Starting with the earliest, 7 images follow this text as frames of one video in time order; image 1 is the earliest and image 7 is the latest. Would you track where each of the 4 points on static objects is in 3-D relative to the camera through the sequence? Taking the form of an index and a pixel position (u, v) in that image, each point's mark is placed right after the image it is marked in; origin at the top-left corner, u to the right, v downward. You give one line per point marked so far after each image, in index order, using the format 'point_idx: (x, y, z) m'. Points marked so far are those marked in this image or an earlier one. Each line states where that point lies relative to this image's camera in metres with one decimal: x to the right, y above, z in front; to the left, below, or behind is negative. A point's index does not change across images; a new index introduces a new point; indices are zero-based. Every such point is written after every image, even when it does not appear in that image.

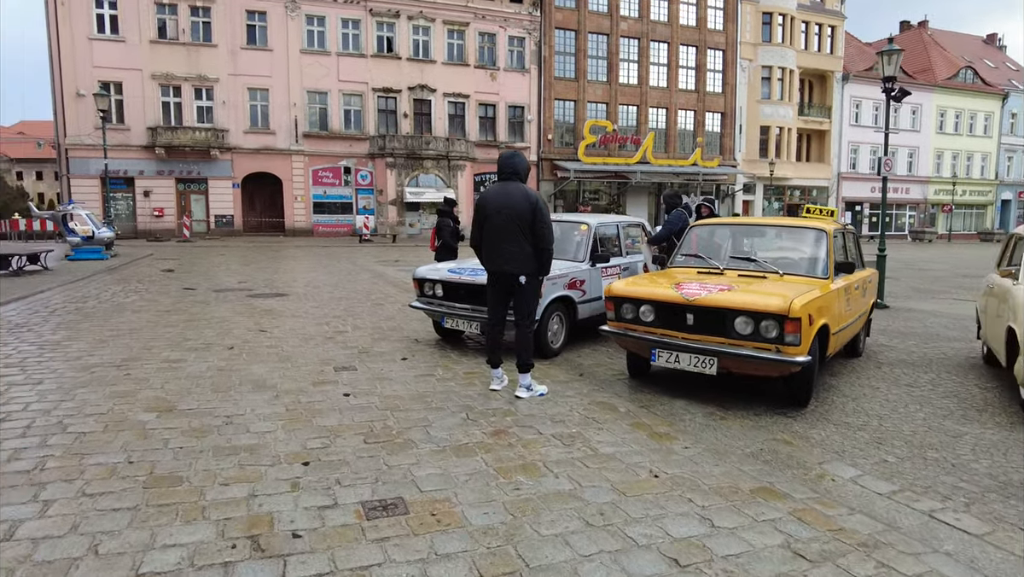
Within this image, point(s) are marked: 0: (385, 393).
0: (-1.1, -0.9, +5.7) m
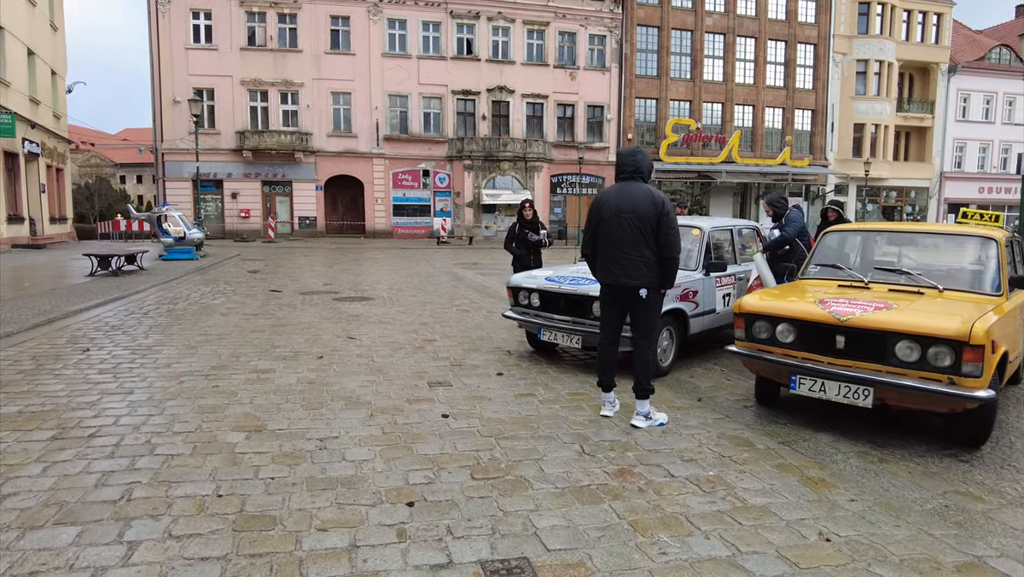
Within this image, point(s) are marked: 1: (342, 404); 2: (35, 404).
0: (-0.2, -1.0, +5.2) m
1: (-1.4, -1.0, +5.4) m
2: (-3.8, -0.9, +5.1) m
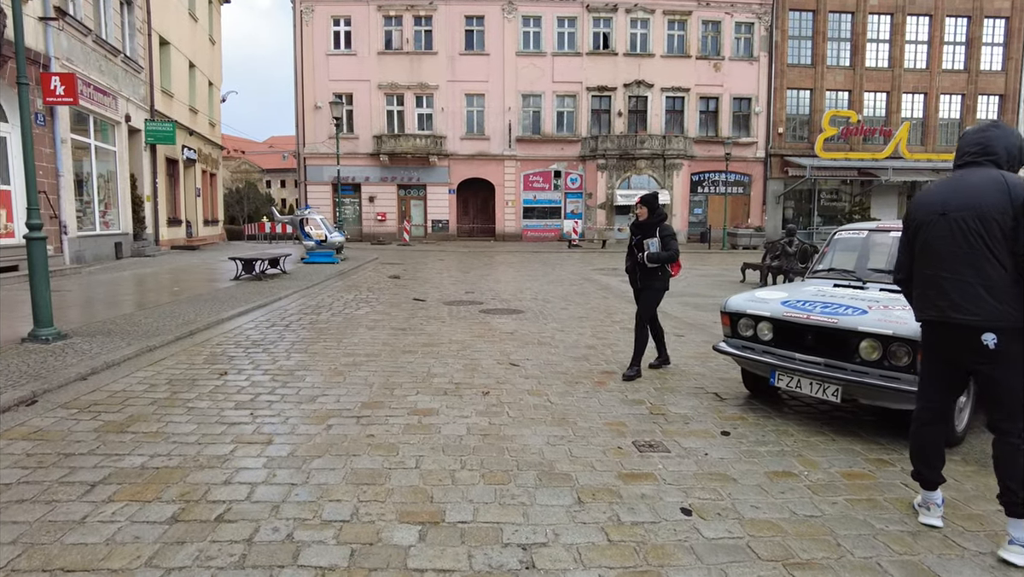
0: (+1.3, -1.3, +3.6) m
1: (+0.1, -1.1, +3.9) m
2: (-2.2, -1.0, +4.1) m
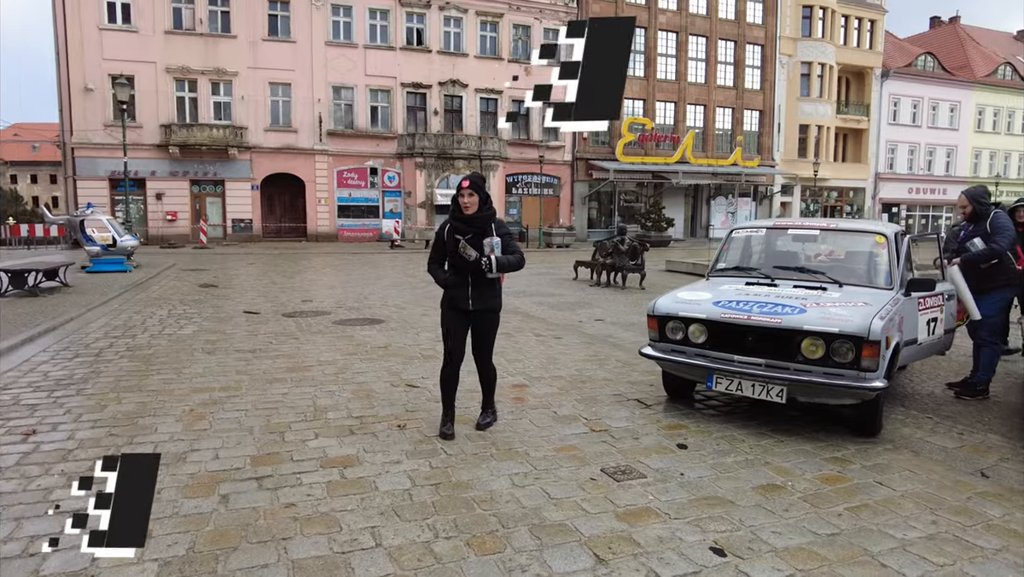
0: (+1.3, -1.3, +3.2) m
1: (+0.1, -1.2, +3.2) m
2: (-2.2, -1.2, +2.7) m
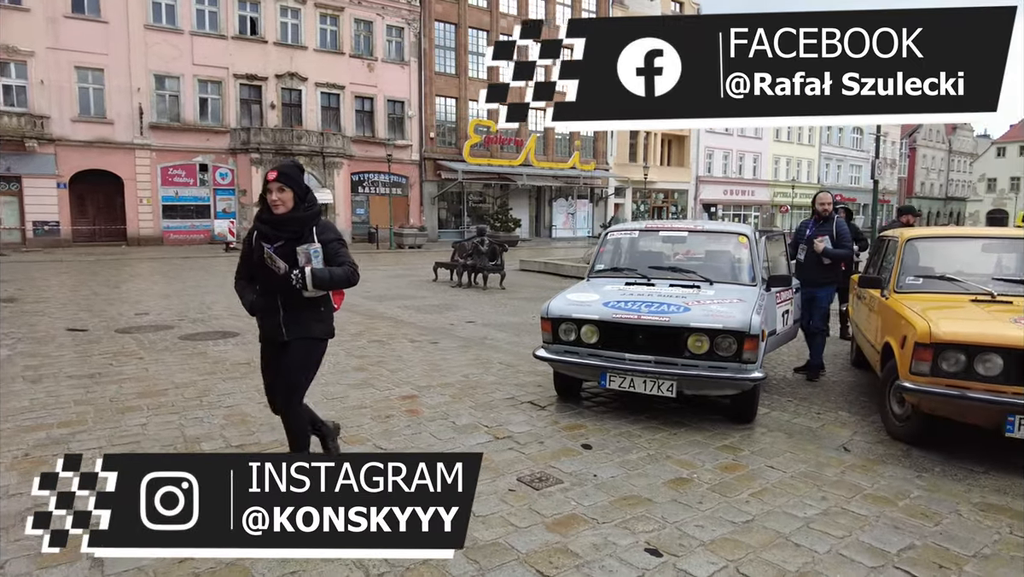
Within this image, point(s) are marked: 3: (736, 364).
0: (+1.0, -1.3, +3.3) m
1: (-0.2, -1.3, +3.0) m
2: (-2.3, -1.3, +2.0) m
3: (+1.8, -0.6, +5.1) m
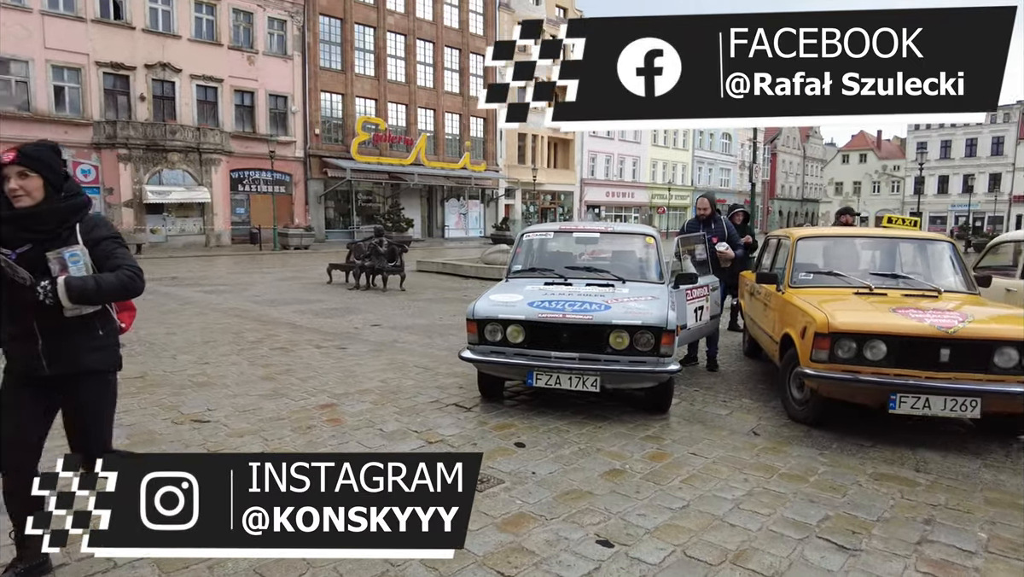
0: (+0.8, -1.3, +3.4) m
1: (-0.4, -1.3, +3.0) m
2: (-2.3, -1.4, +1.6) m
3: (+1.2, -0.6, +5.4) m
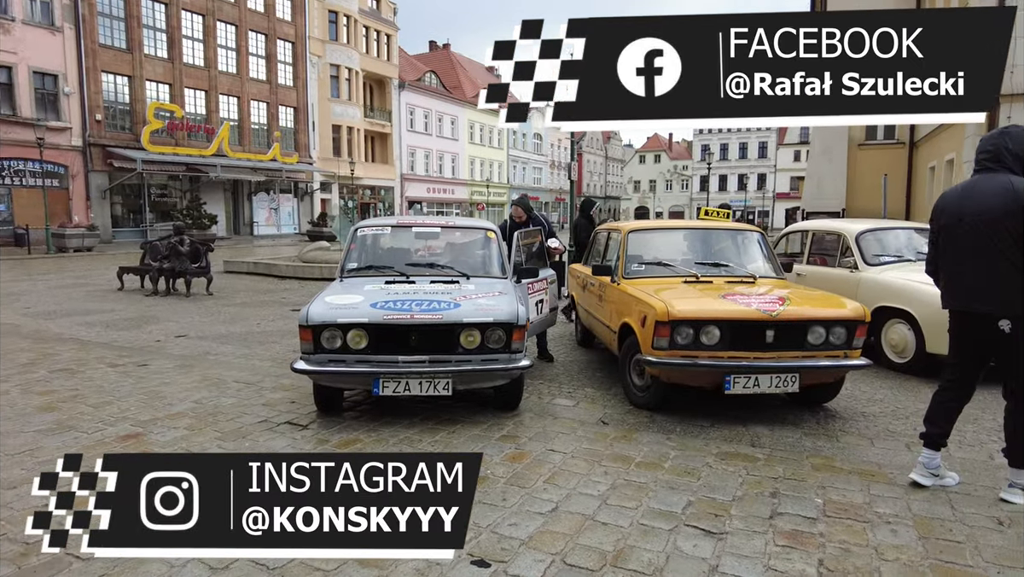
0: (+0.1, -1.3, +3.3) m
1: (-0.9, -1.3, +2.5) m
2: (-2.4, -1.5, +0.7) m
3: (0.0, -0.5, +5.2) m
